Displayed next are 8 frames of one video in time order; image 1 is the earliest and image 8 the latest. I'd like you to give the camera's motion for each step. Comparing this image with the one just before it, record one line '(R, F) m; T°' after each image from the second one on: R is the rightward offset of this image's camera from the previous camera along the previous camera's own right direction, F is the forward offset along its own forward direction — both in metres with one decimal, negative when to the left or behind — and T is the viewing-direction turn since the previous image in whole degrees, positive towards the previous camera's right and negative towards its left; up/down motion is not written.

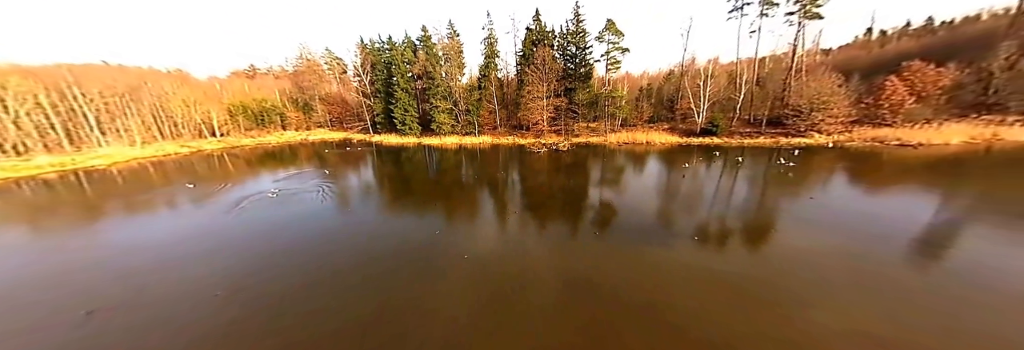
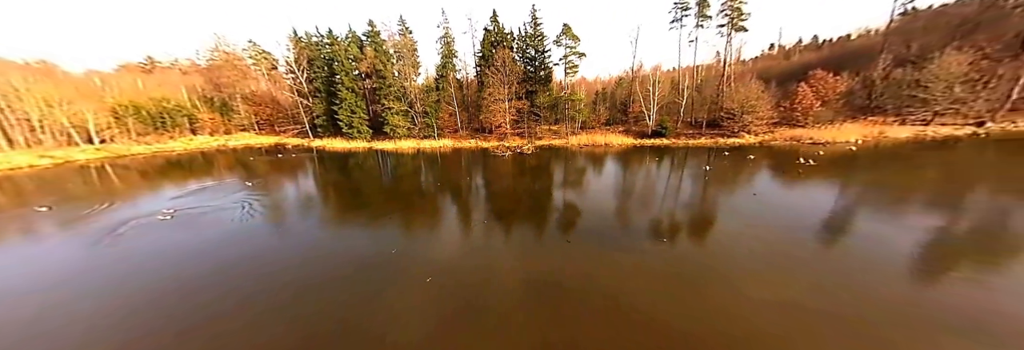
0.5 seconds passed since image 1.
(+0.3, +0.5) m; +8°
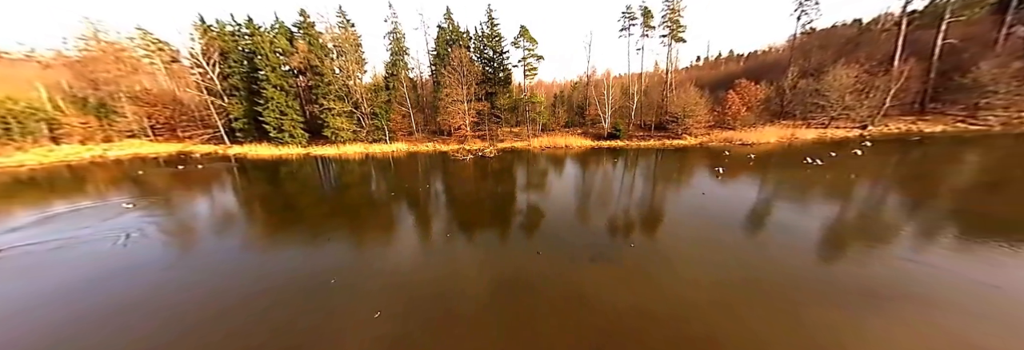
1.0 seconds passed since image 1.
(+0.2, +0.4) m; +8°
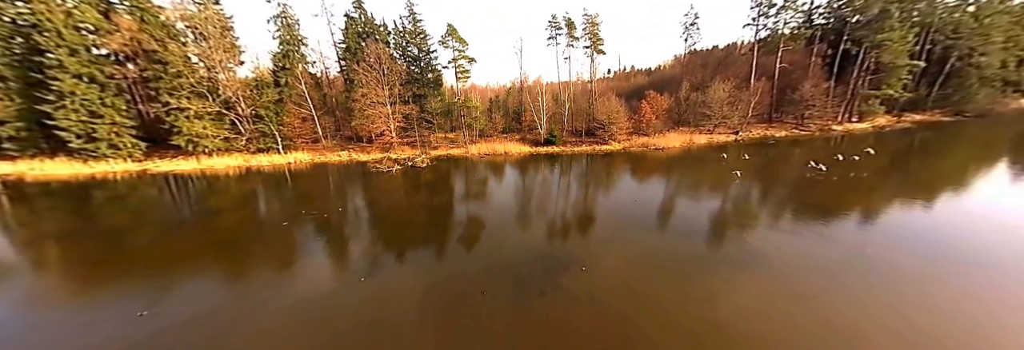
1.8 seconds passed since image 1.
(+0.7, +0.7) m; +13°
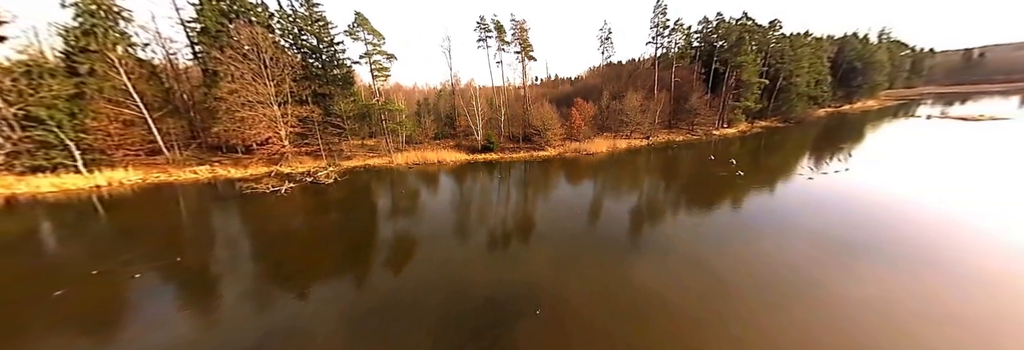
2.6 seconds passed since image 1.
(+0.7, +0.8) m; +13°
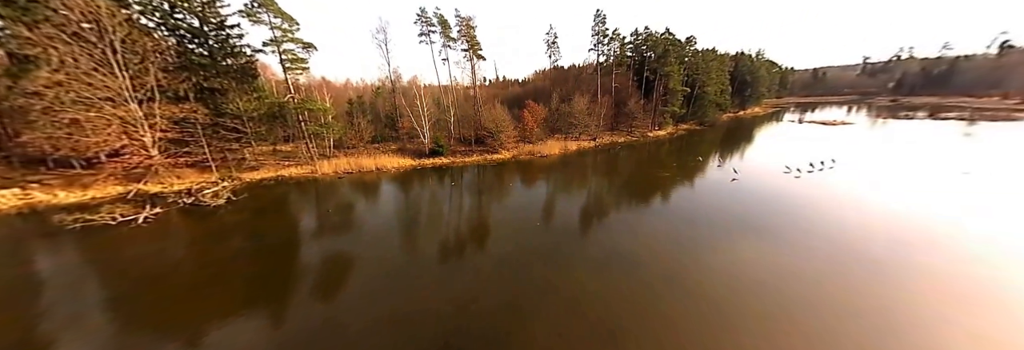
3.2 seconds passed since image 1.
(0.0, +0.8) m; +11°
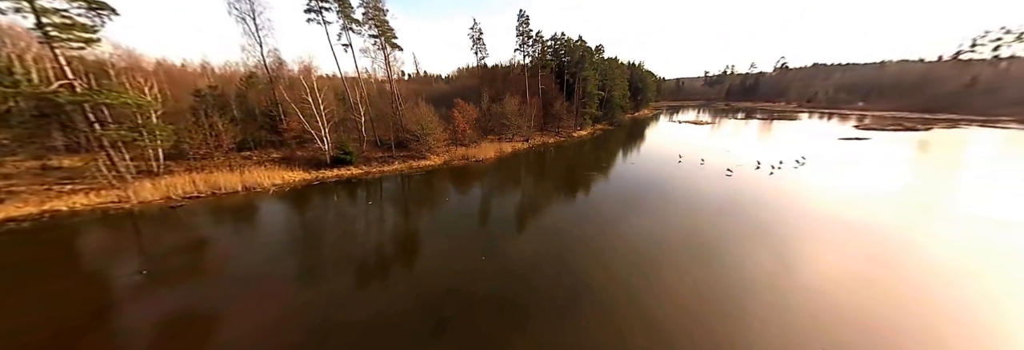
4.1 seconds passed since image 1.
(-0.3, +1.2) m; +17°
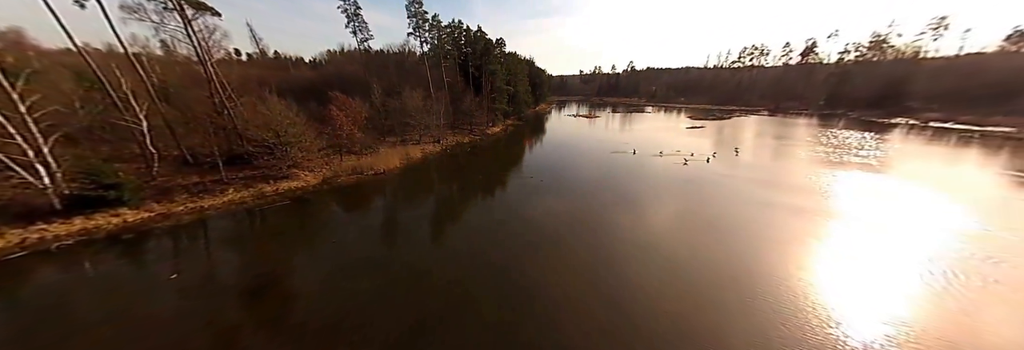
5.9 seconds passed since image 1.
(-0.4, +1.8) m; +22°
